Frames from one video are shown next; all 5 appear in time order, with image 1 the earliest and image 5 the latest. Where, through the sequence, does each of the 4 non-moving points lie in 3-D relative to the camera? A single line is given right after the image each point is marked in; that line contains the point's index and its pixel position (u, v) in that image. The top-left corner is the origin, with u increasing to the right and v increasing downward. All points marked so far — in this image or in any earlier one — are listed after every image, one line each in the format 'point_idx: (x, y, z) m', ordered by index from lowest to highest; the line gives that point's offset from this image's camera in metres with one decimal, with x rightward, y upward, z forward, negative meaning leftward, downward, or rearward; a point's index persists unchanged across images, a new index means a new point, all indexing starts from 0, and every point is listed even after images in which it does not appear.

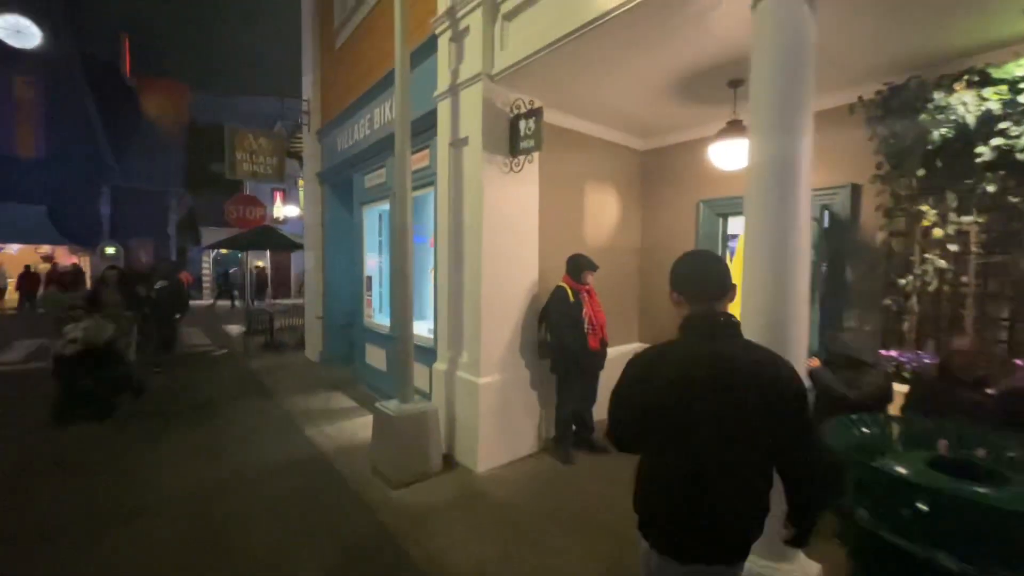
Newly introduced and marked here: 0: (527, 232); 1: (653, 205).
0: (+0.2, +0.6, +4.6) m
1: (+1.9, +1.2, +6.0) m
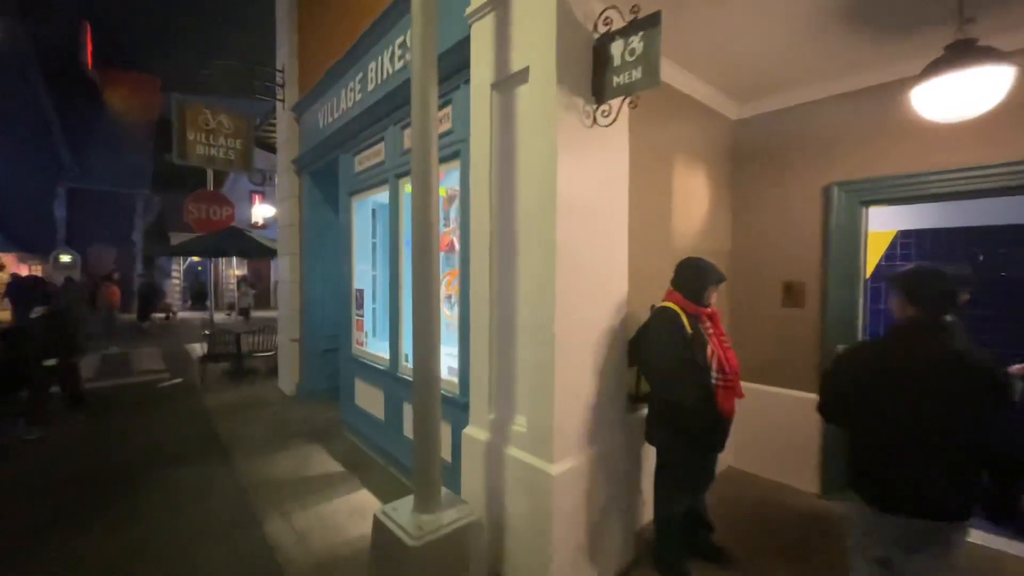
0: (+0.7, +0.4, +2.9) m
1: (+2.4, +1.0, +4.4) m
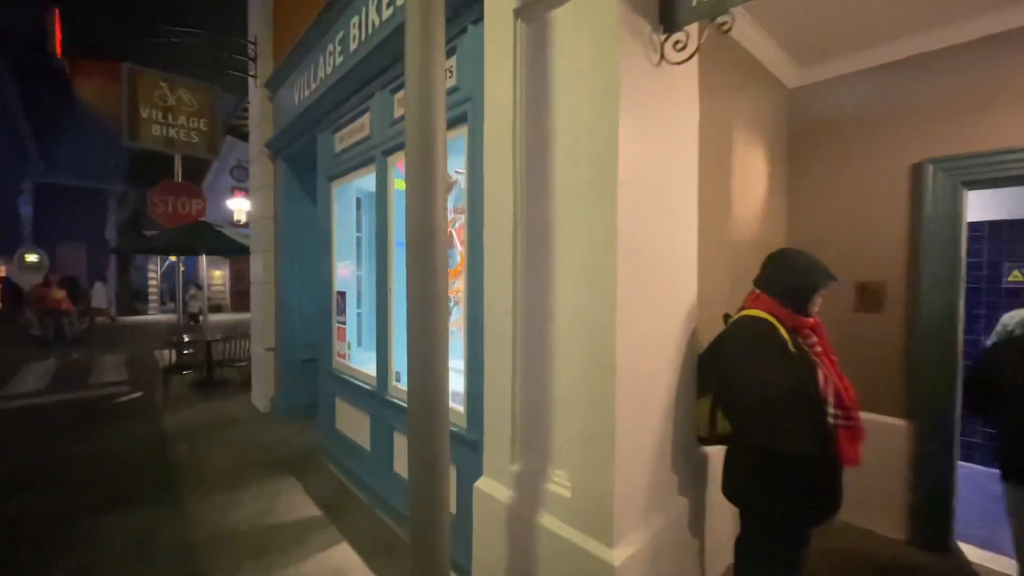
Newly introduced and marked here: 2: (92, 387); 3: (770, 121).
0: (+0.8, +0.4, +2.1) m
1: (+2.5, +1.0, +3.7) m
2: (-7.4, -1.8, +7.8) m
3: (+2.0, +1.3, +3.5) m
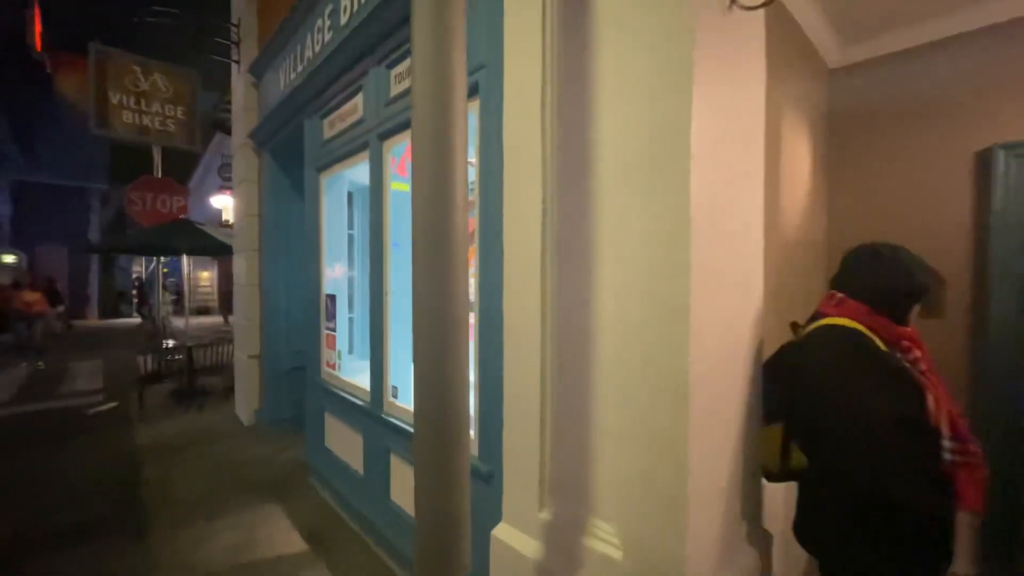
0: (+0.9, +0.4, +1.7) m
1: (+2.6, +1.0, +3.3) m
2: (-7.4, -1.8, +7.3) m
3: (+2.1, +1.3, +3.1) m
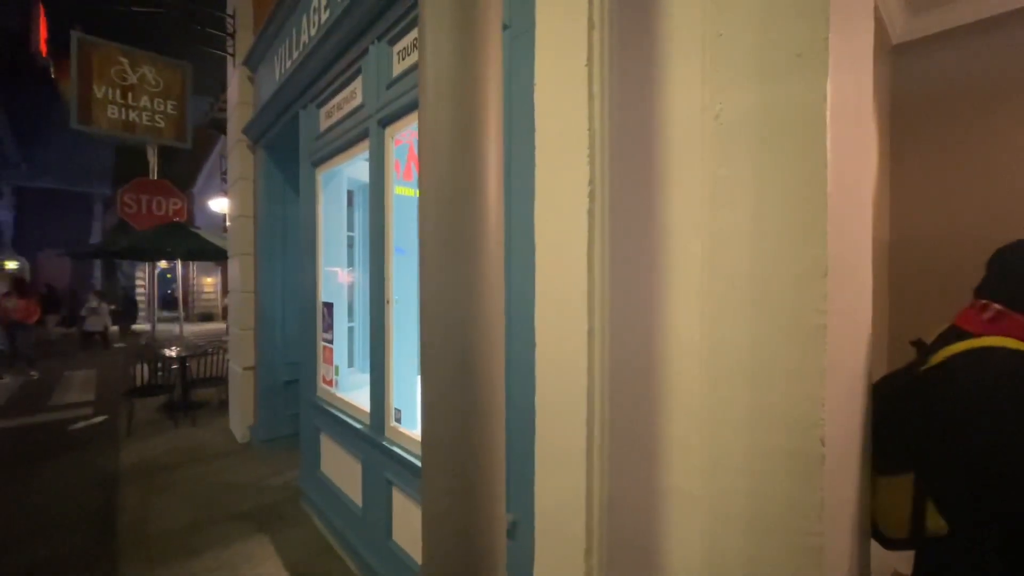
0: (+1.0, +0.4, +1.3) m
1: (+2.7, +0.9, +2.9) m
2: (-7.2, -1.9, +6.9) m
3: (+2.3, +1.3, +2.7) m
